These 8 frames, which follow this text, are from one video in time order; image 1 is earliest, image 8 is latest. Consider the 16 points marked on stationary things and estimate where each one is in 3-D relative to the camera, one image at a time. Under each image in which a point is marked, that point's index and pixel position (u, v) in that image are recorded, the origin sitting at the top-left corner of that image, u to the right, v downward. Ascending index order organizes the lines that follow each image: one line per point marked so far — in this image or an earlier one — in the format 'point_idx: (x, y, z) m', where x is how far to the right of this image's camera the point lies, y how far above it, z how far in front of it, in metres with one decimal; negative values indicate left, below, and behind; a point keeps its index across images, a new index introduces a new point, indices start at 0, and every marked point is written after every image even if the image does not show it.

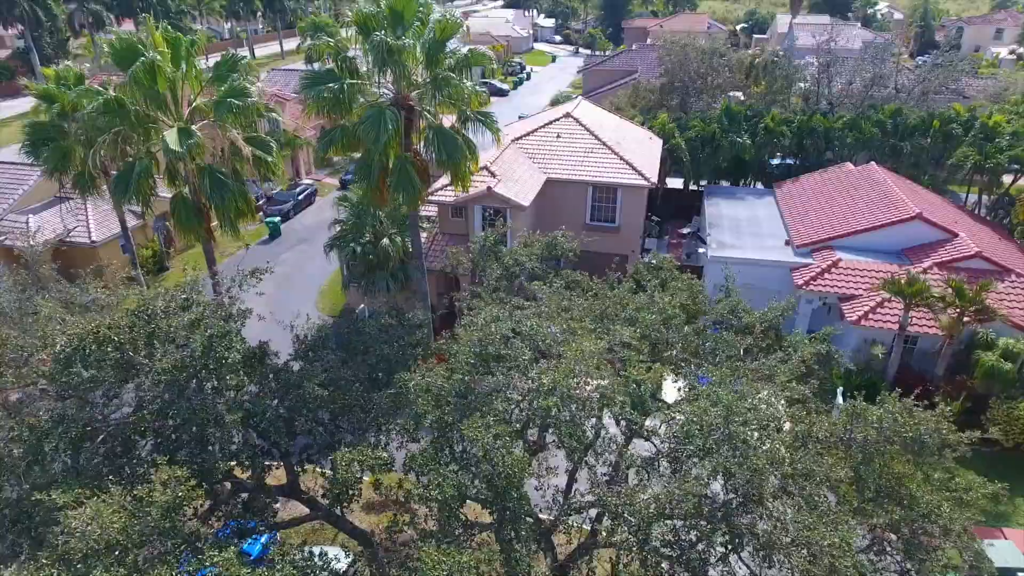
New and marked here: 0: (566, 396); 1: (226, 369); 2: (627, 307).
0: (+0.6, -1.5, +8.5) m
1: (-4.1, -1.2, +9.0) m
2: (+2.1, -0.4, +11.7) m
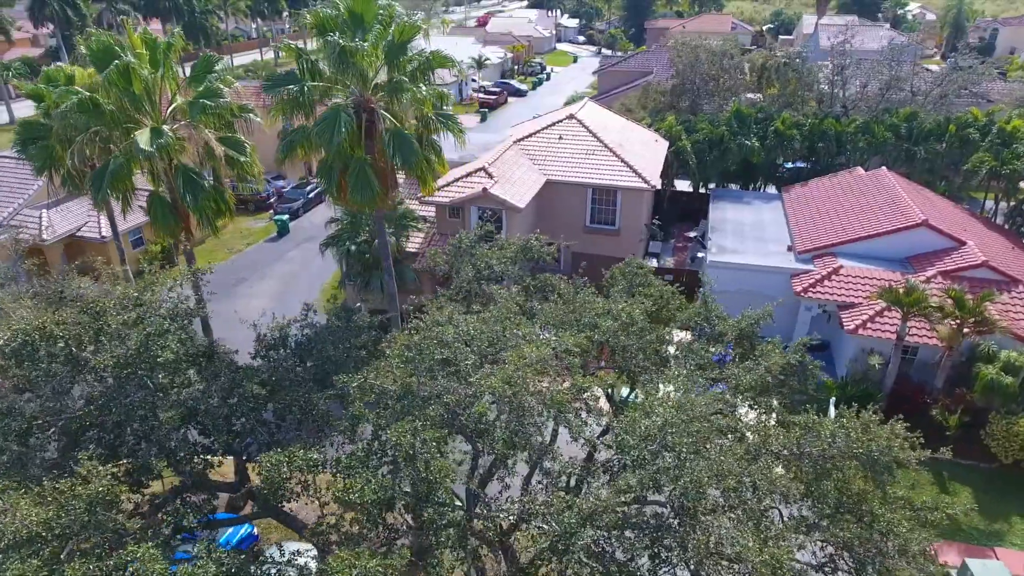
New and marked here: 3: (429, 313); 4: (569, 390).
0: (-0.2, -1.5, +8.4) m
1: (-4.9, -1.2, +9.1) m
2: (+1.4, -0.5, +11.6) m
3: (-1.4, -0.4, +10.7) m
4: (+0.8, -1.5, +9.1) m
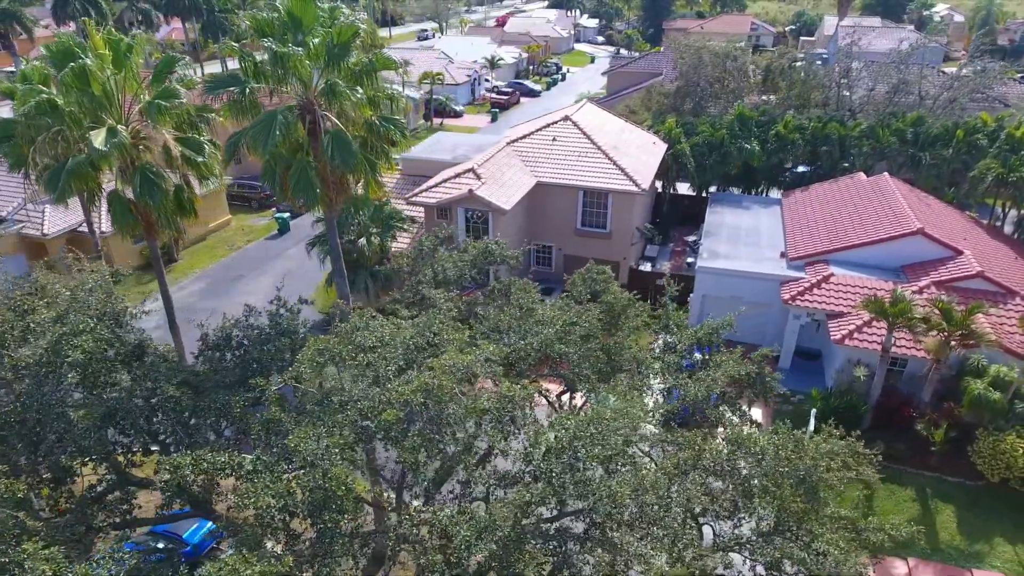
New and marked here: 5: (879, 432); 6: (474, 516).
0: (-1.3, -1.6, +8.3) m
1: (-6.0, -1.1, +9.2) m
2: (+0.4, -0.6, +11.4) m
3: (-2.4, -0.5, +10.6) m
4: (-0.3, -1.6, +9.0) m
5: (+11.1, -4.3, +19.2) m
6: (-0.5, -2.7, +7.7) m
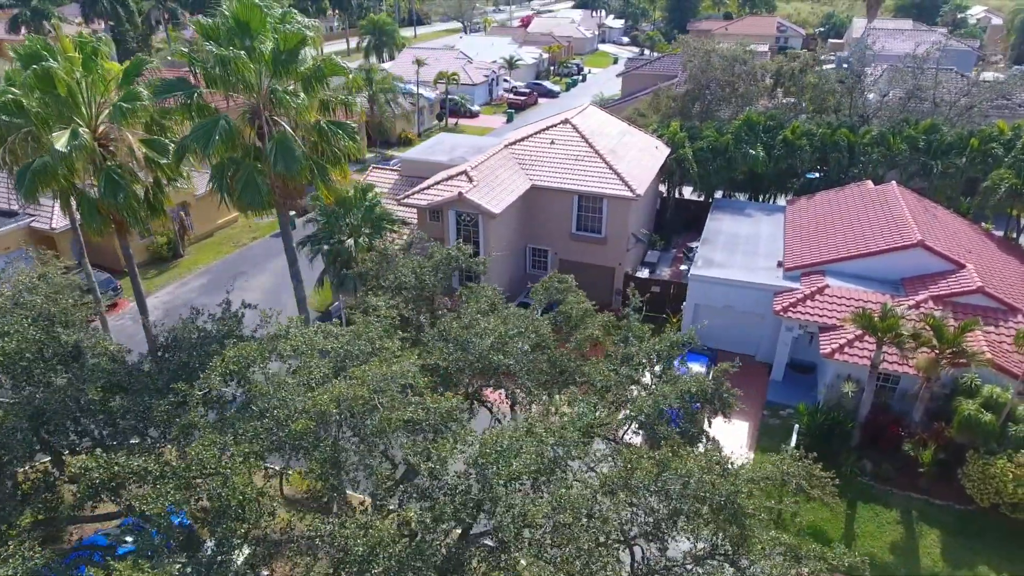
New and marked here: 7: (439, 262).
0: (-2.4, -1.7, +8.3) m
1: (-7.0, -1.2, +9.3) m
2: (-0.5, -0.8, +11.3) m
3: (-3.3, -0.5, +10.6) m
4: (-1.4, -1.7, +8.8) m
5: (+10.4, -4.7, +18.6) m
6: (-1.6, -2.9, +7.6) m
7: (-1.6, +0.6, +14.1) m
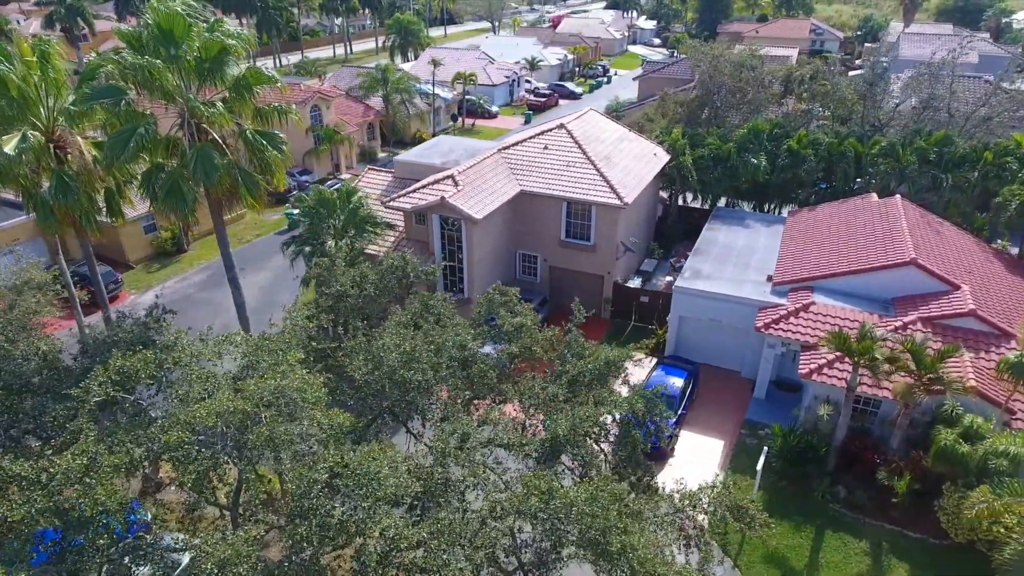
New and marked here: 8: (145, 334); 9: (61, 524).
0: (-4.0, -1.9, +8.3) m
1: (-8.5, -1.2, +9.6) m
2: (-1.9, -1.0, +11.1) m
3: (-4.7, -0.7, +10.6) m
4: (-2.9, -1.9, +8.8) m
5: (+9.3, -5.3, +17.9) m
6: (-3.2, -3.1, +7.5) m
7: (-2.8, +0.4, +14.0) m
8: (-6.3, -0.6, +11.1) m
9: (-5.2, -2.8, +7.5) m
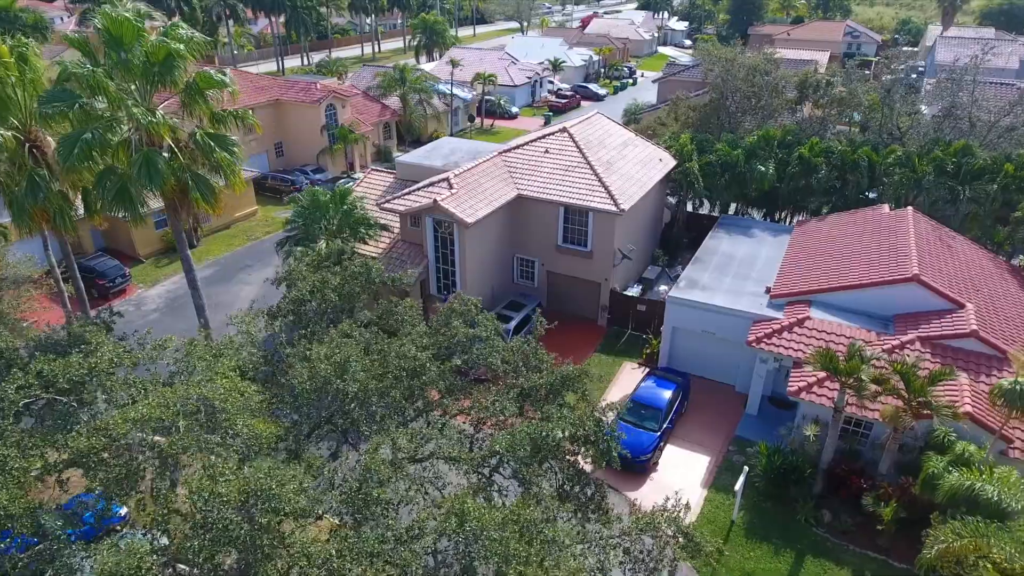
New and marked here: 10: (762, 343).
0: (-5.1, -2.0, +8.2) m
1: (-9.5, -1.1, +9.7) m
2: (-2.8, -1.1, +11.0) m
3: (-5.7, -0.7, +10.7) m
4: (-4.0, -2.0, +8.7) m
5: (+8.5, -5.7, +17.2) m
6: (-4.4, -3.2, +7.5) m
7: (-3.6, +0.3, +13.9) m
8: (-7.2, -0.6, +11.2) m
9: (-6.4, -2.9, +7.6) m
10: (+7.6, -1.7, +19.5) m
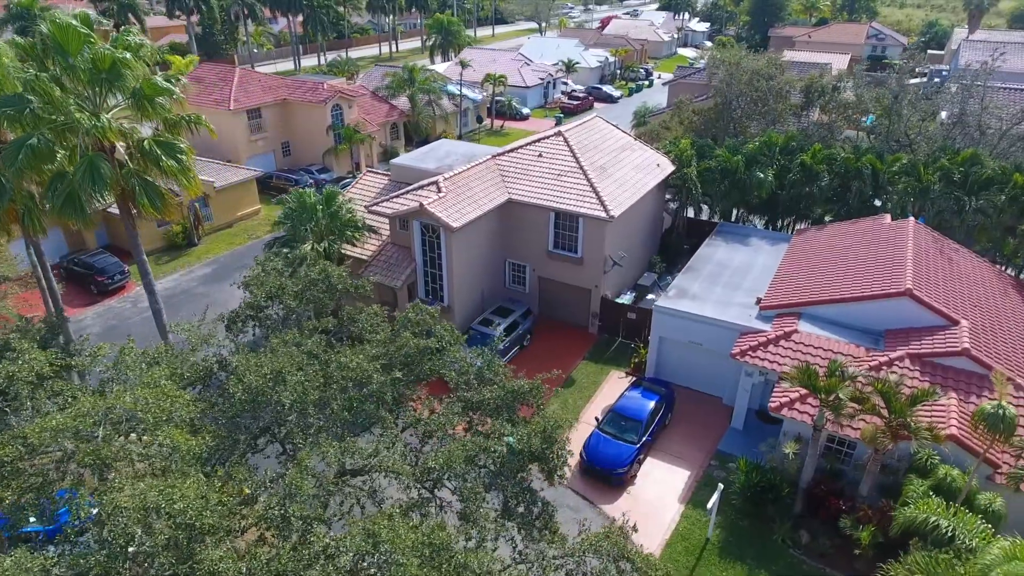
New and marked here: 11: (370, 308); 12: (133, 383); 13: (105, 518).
0: (-6.1, -2.1, +8.2) m
1: (-10.4, -1.2, +9.8) m
2: (-3.7, -1.3, +10.9) m
3: (-6.6, -0.8, +10.6) m
4: (-5.0, -2.2, +8.6) m
5: (+7.7, -6.1, +16.7) m
6: (-5.5, -3.3, +7.4) m
7: (-4.4, +0.1, +13.8) m
8: (-8.1, -0.7, +11.2) m
9: (-7.5, -3.0, +7.6) m
10: (+7.0, -2.0, +19.0) m
11: (-3.2, -0.4, +14.1) m
12: (-5.7, -1.3, +9.7) m
13: (-5.0, -2.9, +8.0) m
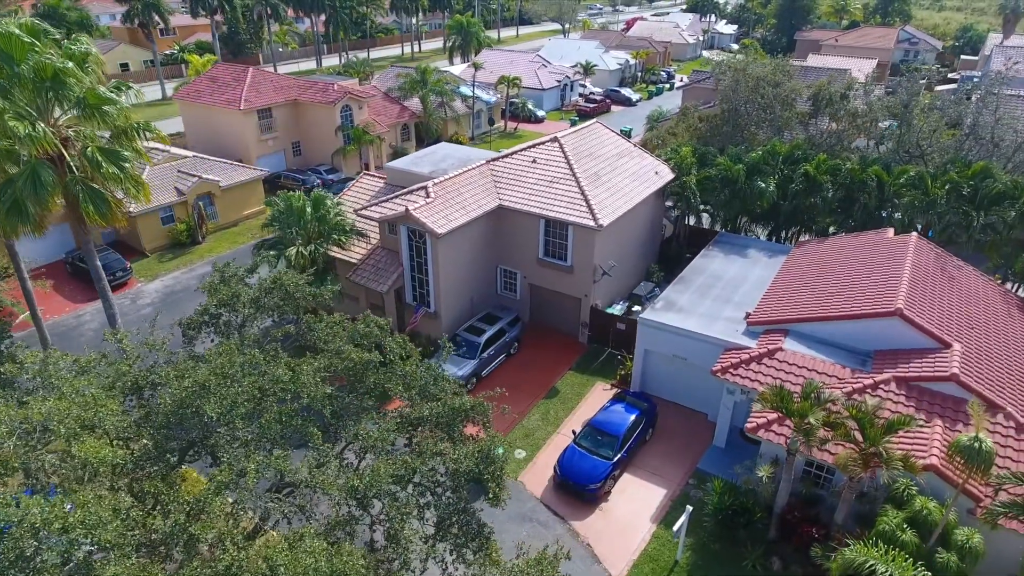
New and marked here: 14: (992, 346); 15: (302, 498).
0: (-7.3, -2.2, +8.2) m
1: (-11.6, -1.2, +10.0) m
2: (-4.8, -1.5, +10.8) m
3: (-7.7, -1.0, +10.7) m
4: (-6.2, -2.3, +8.6) m
5: (+6.8, -6.5, +16.1) m
6: (-6.8, -3.4, +7.4) m
7: (-5.3, 0.0, +13.7) m
8: (-9.2, -0.7, +11.3) m
9: (-8.7, -3.1, +7.7) m
10: (+6.2, -2.5, +18.4) m
11: (-4.1, -0.6, +14.0) m
12: (-6.9, -1.5, +9.7) m
13: (-6.2, -3.0, +8.0) m
14: (+13.9, -1.7, +18.4) m
15: (-3.4, -3.4, +10.2) m
